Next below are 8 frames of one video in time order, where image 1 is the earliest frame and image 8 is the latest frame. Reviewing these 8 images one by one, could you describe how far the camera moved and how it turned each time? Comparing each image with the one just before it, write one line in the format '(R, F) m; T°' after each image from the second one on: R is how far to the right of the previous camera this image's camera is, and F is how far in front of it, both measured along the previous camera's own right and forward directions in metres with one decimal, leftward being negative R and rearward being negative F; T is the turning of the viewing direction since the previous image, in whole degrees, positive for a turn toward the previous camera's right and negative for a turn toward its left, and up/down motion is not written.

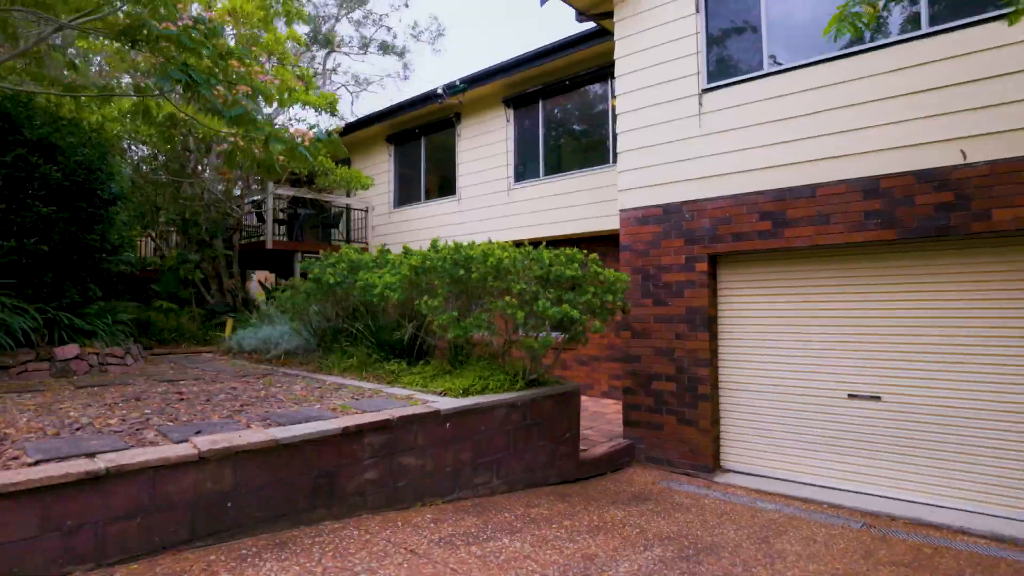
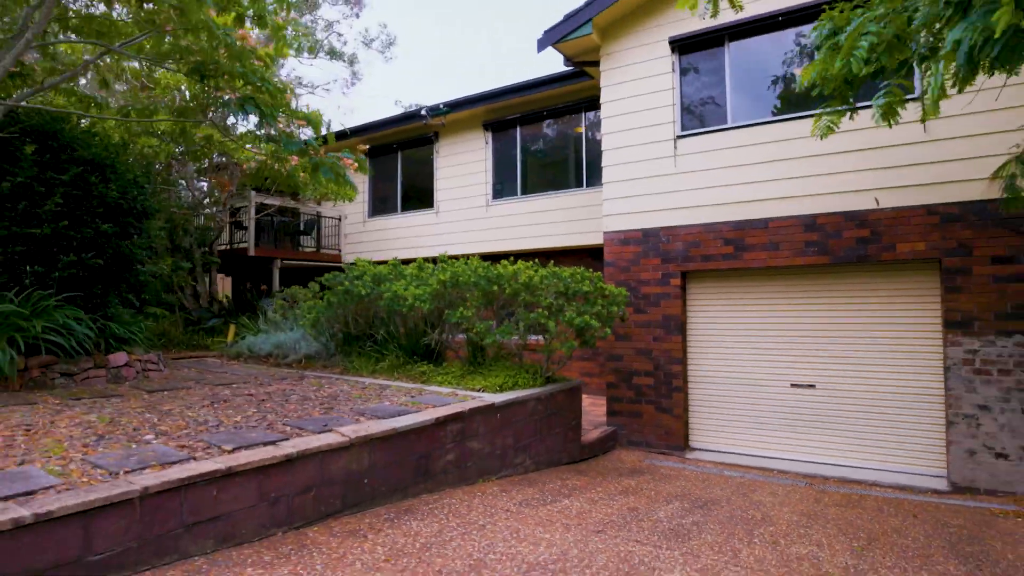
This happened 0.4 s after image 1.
(-1.2, -0.9) m; +9°
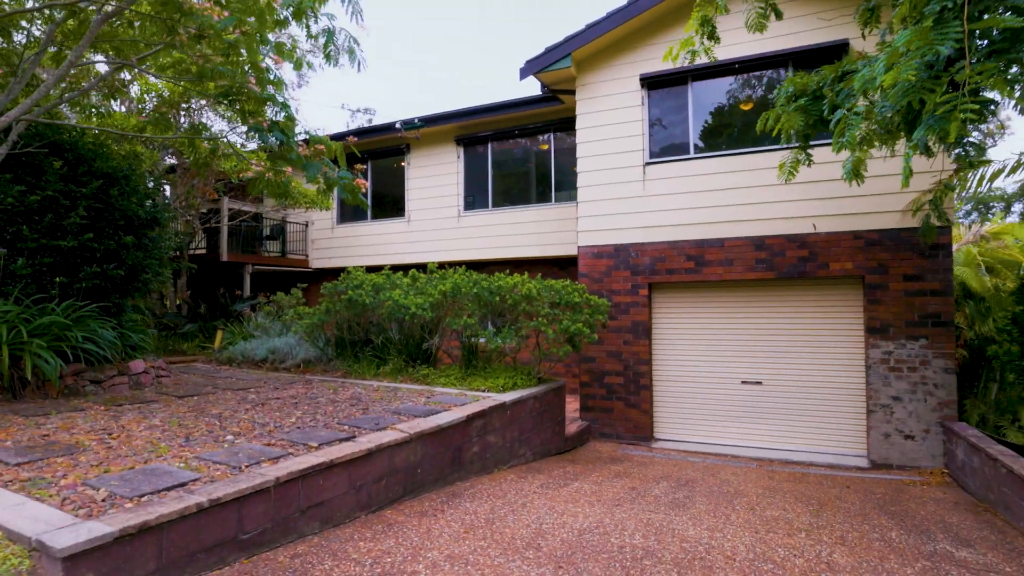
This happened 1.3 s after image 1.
(-0.9, -0.7) m; +7°
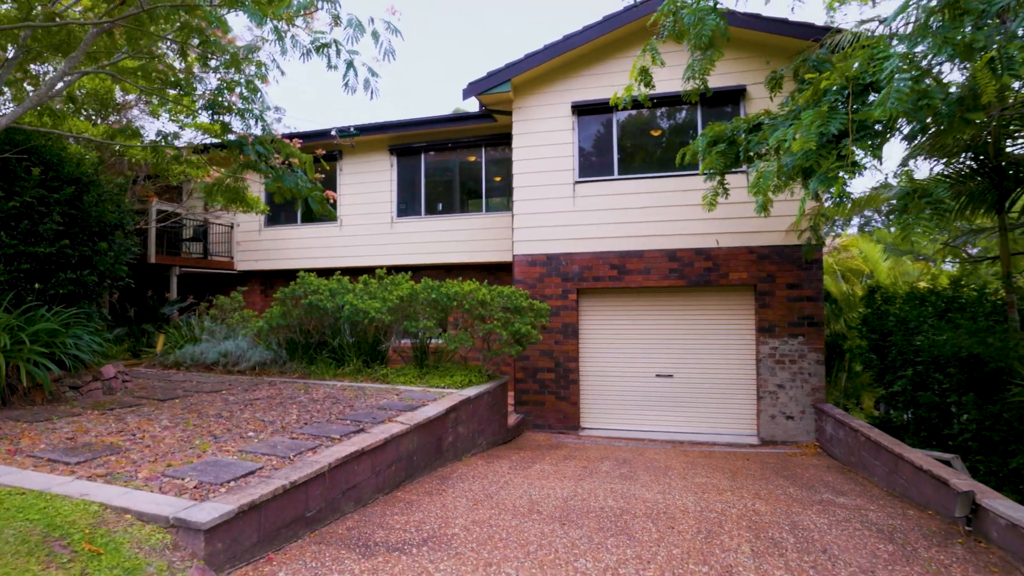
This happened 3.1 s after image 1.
(-0.9, -0.7) m; +11°
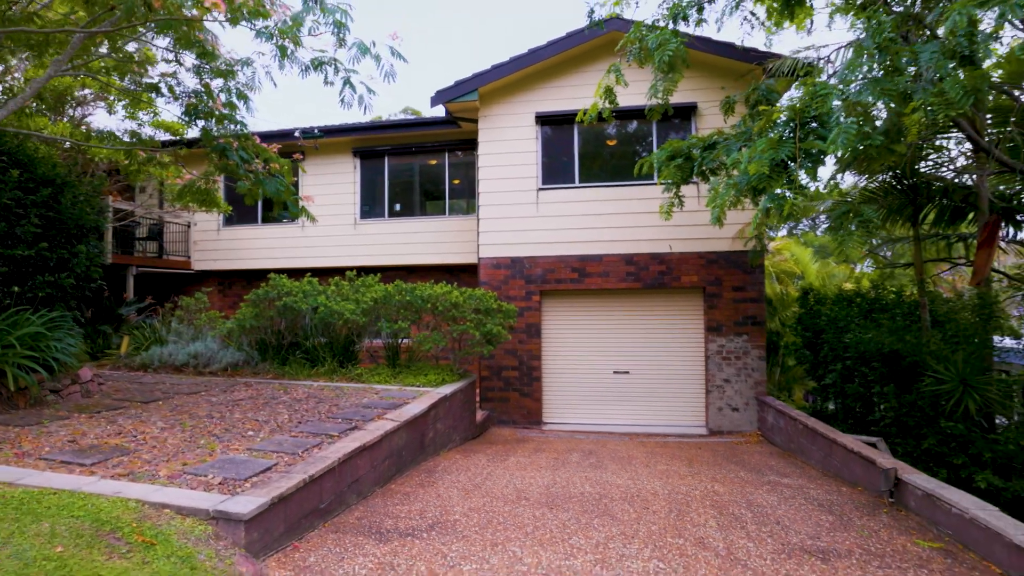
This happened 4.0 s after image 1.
(-0.4, -0.4) m; +6°
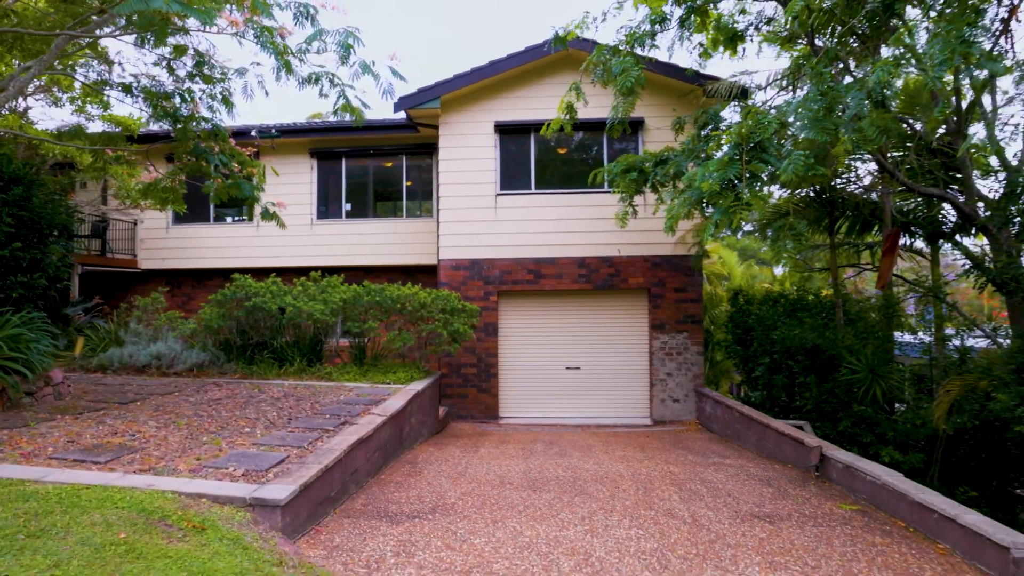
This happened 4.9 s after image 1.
(-0.5, -0.5) m; +7°
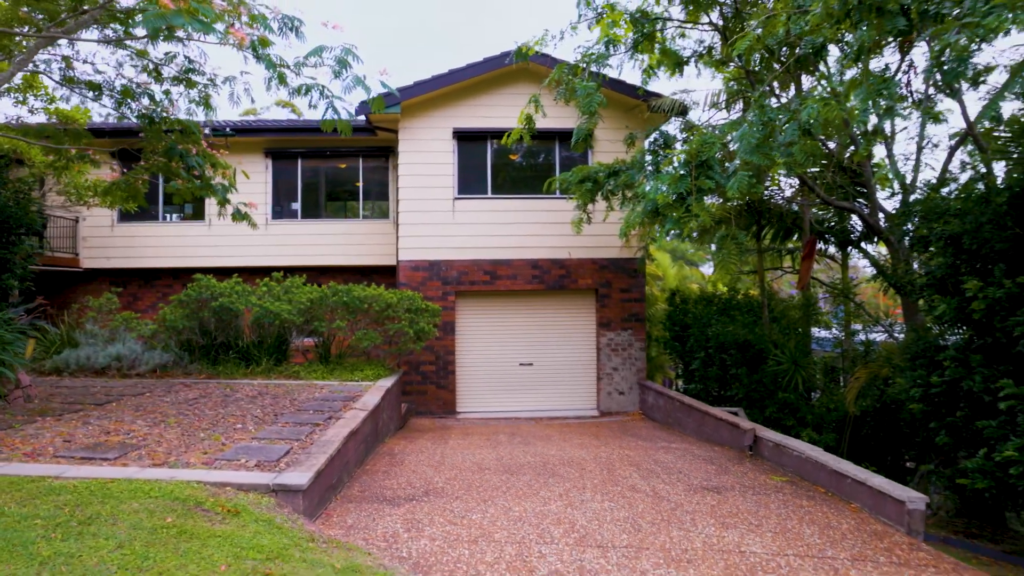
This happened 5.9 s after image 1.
(-0.4, -0.5) m; +7°
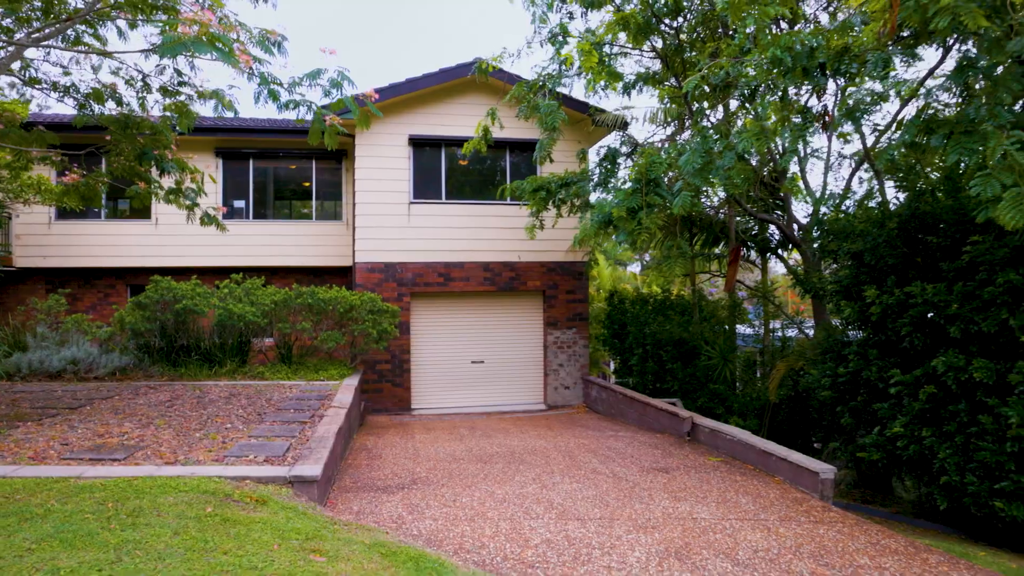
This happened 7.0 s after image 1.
(-0.5, -0.6) m; +7°
